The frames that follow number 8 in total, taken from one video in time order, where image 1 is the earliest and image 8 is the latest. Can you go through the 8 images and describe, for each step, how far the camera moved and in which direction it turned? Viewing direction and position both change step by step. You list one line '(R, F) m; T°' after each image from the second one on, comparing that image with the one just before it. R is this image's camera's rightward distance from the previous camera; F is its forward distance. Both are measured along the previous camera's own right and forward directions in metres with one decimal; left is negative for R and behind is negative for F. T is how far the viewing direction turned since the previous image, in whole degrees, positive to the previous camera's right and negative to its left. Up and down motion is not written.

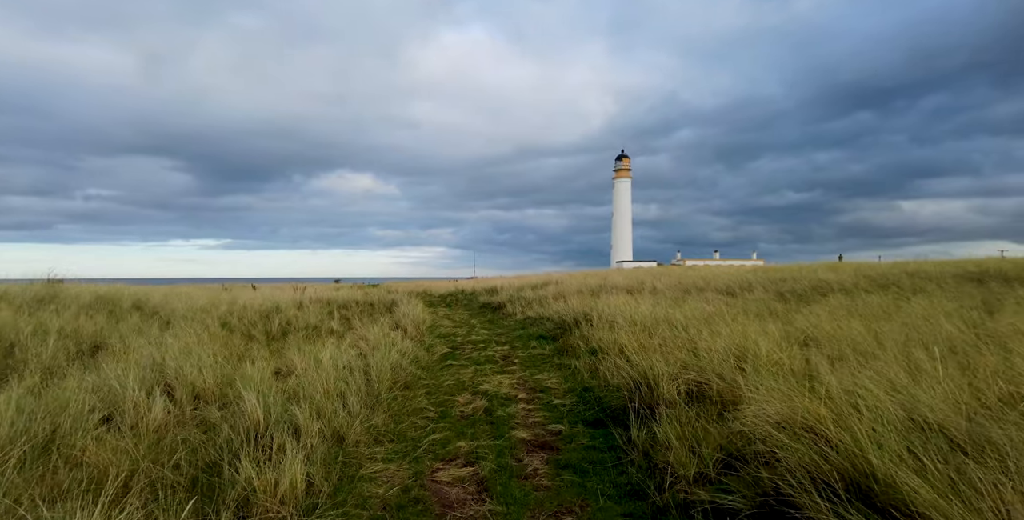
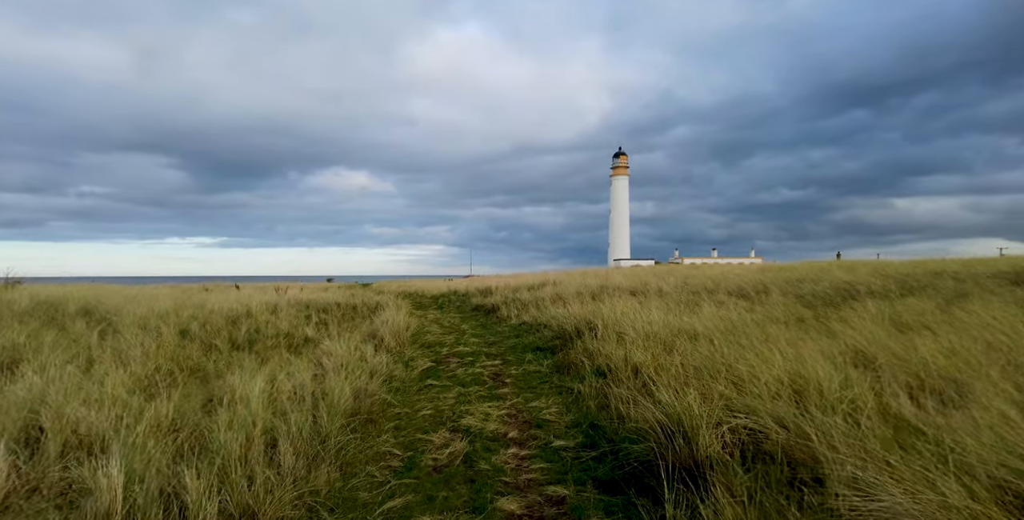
(+0.1, +1.1) m; 0°
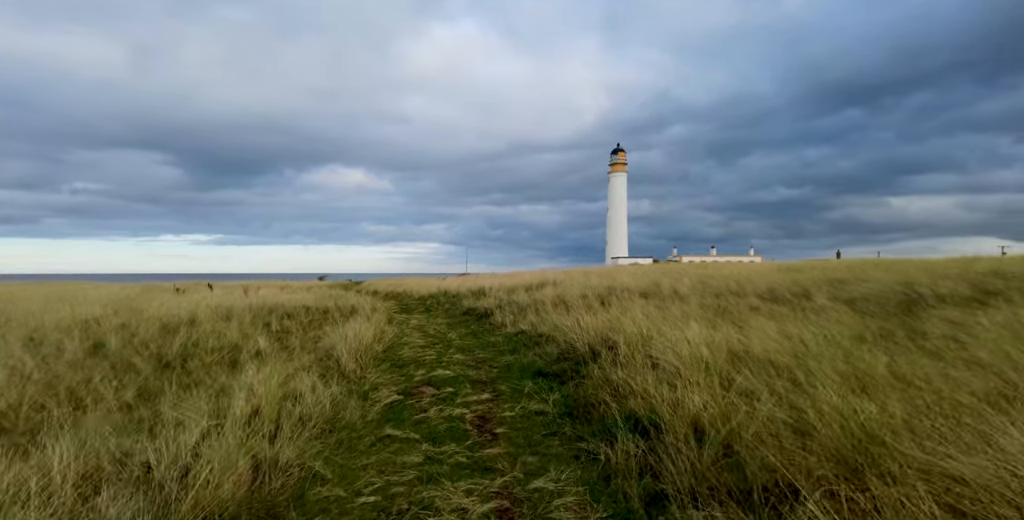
(0.0, +1.8) m; 0°
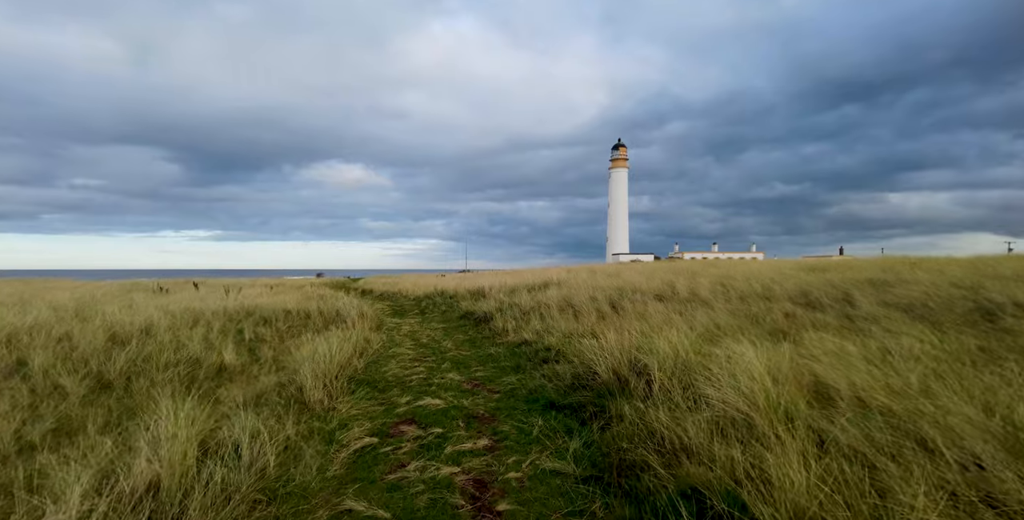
(-0.1, +1.2) m; 0°
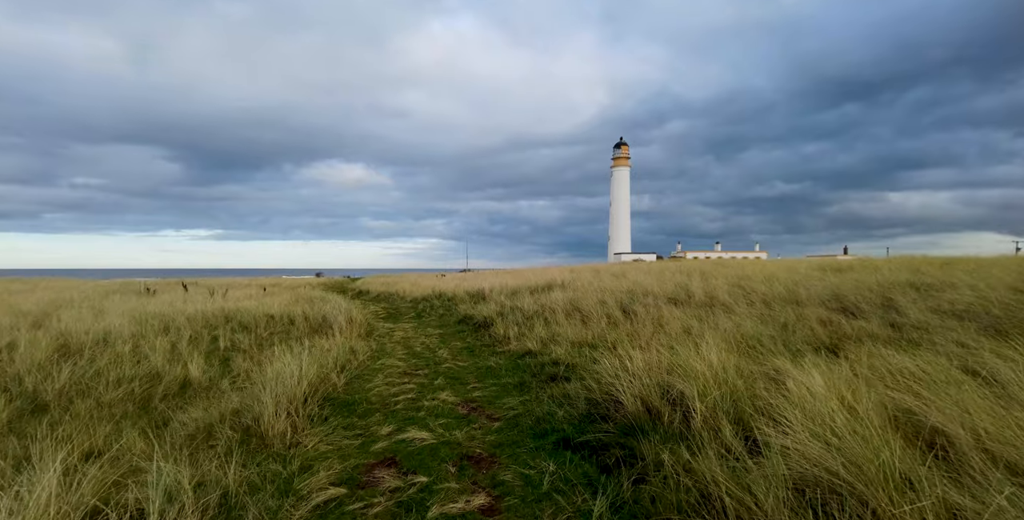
(0.0, +0.9) m; 0°
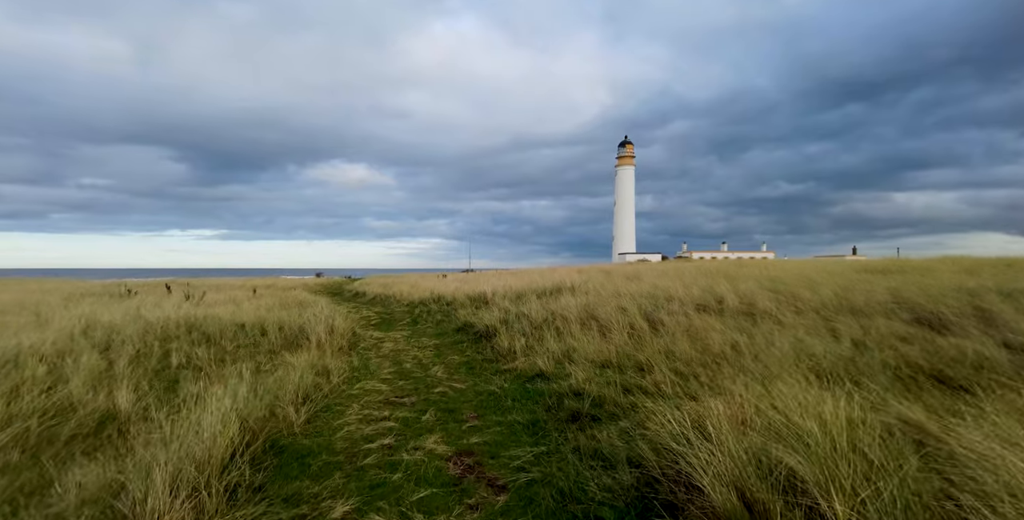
(-0.1, +1.4) m; 0°
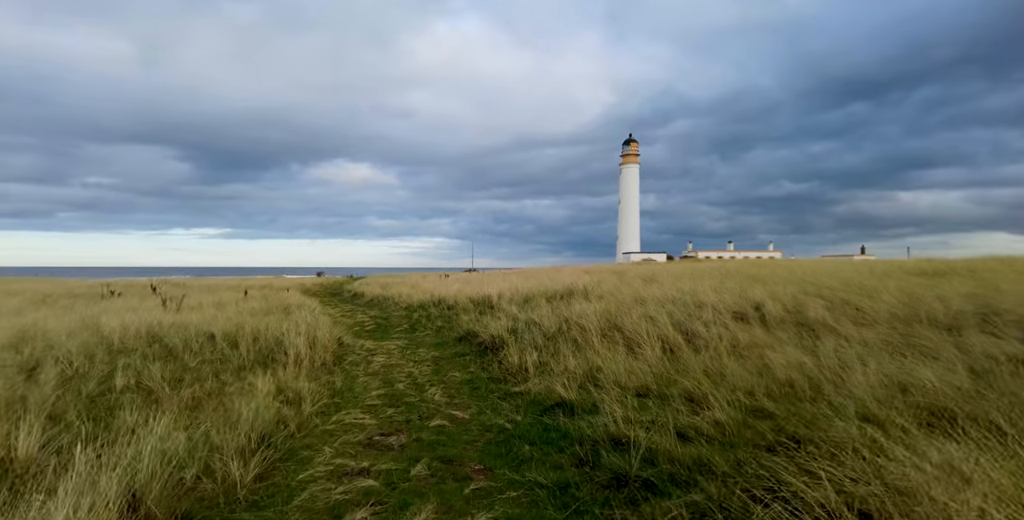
(-0.1, +1.2) m; 0°
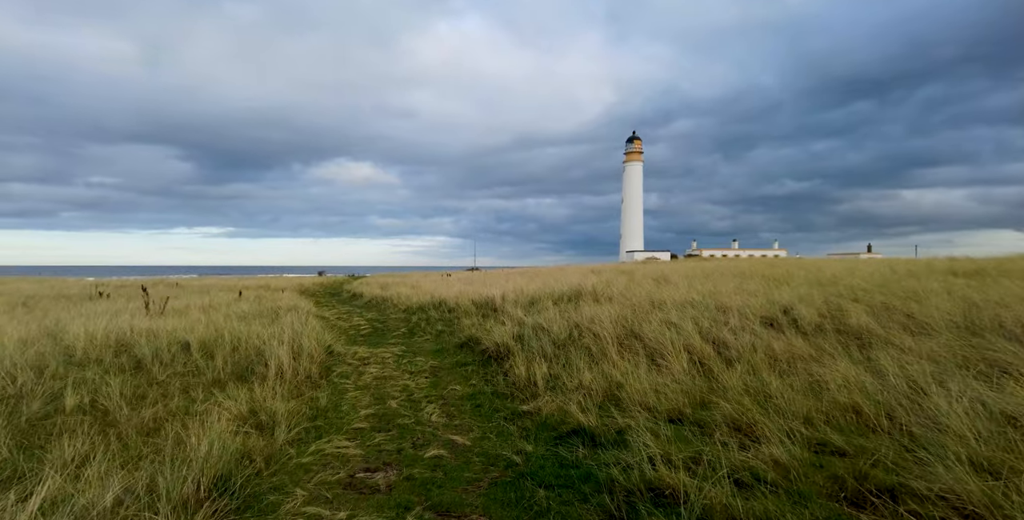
(-0.1, +0.8) m; 0°
